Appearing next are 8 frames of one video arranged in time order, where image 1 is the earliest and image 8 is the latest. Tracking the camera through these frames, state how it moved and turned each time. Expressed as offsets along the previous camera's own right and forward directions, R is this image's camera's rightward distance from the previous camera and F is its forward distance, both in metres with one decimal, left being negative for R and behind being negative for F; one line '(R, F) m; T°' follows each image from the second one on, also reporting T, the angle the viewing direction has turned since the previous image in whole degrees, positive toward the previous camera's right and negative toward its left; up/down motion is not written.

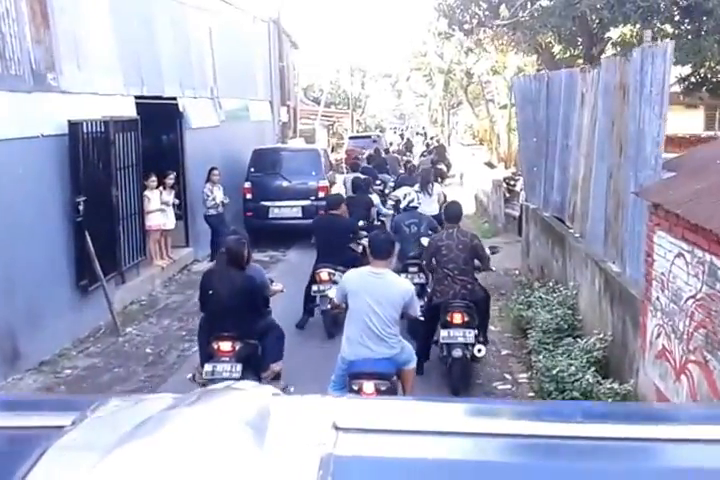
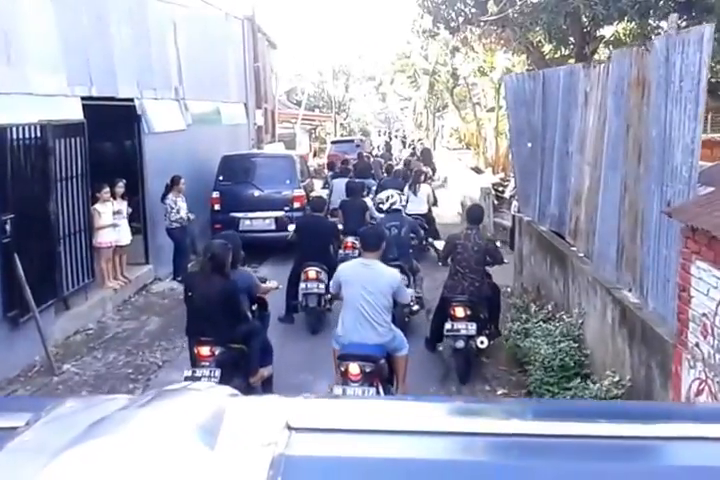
(+0.1, +1.2) m; +1°
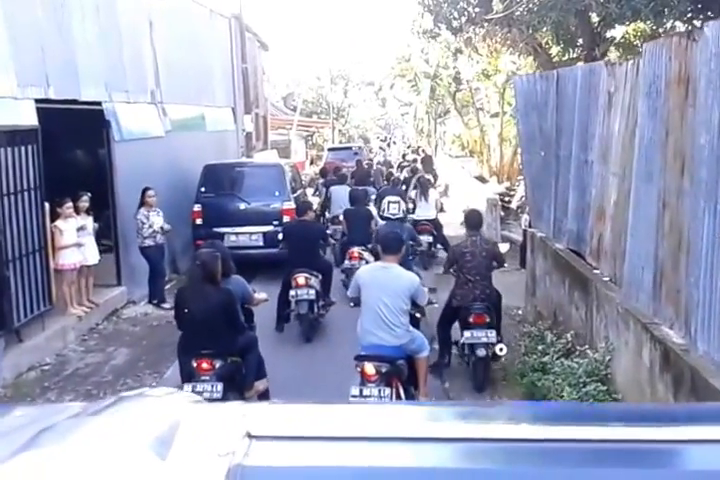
(+0.1, +1.2) m; 0°
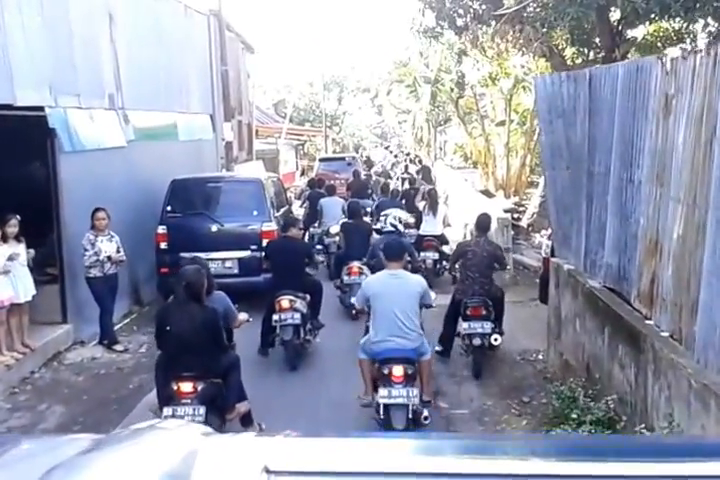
(0.0, +1.7) m; 0°
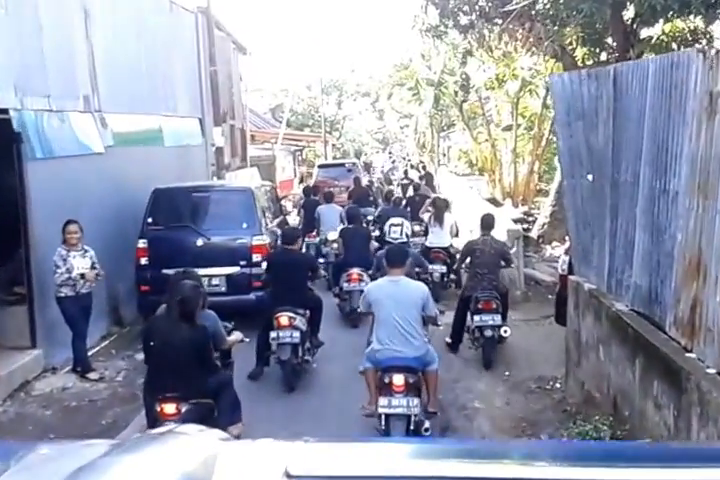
(0.0, +0.9) m; 0°
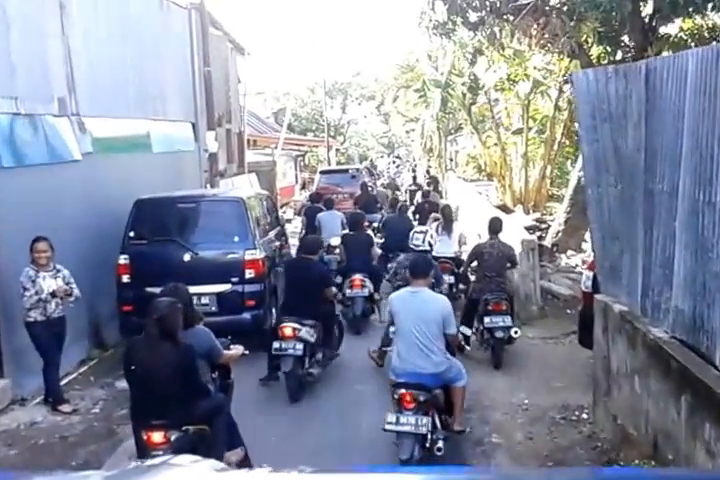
(0.0, +0.8) m; 0°
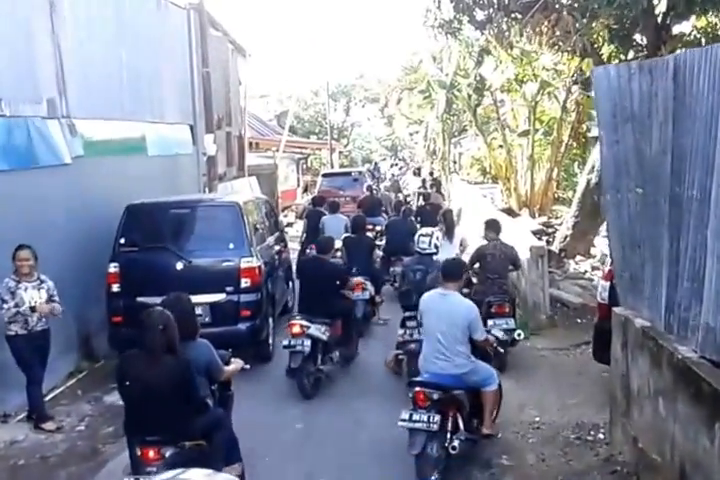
(0.0, +0.5) m; 0°
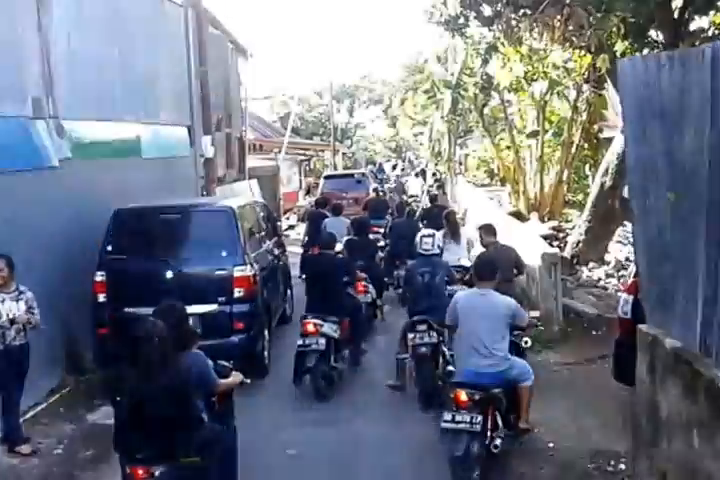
(0.0, +0.5) m; 0°
